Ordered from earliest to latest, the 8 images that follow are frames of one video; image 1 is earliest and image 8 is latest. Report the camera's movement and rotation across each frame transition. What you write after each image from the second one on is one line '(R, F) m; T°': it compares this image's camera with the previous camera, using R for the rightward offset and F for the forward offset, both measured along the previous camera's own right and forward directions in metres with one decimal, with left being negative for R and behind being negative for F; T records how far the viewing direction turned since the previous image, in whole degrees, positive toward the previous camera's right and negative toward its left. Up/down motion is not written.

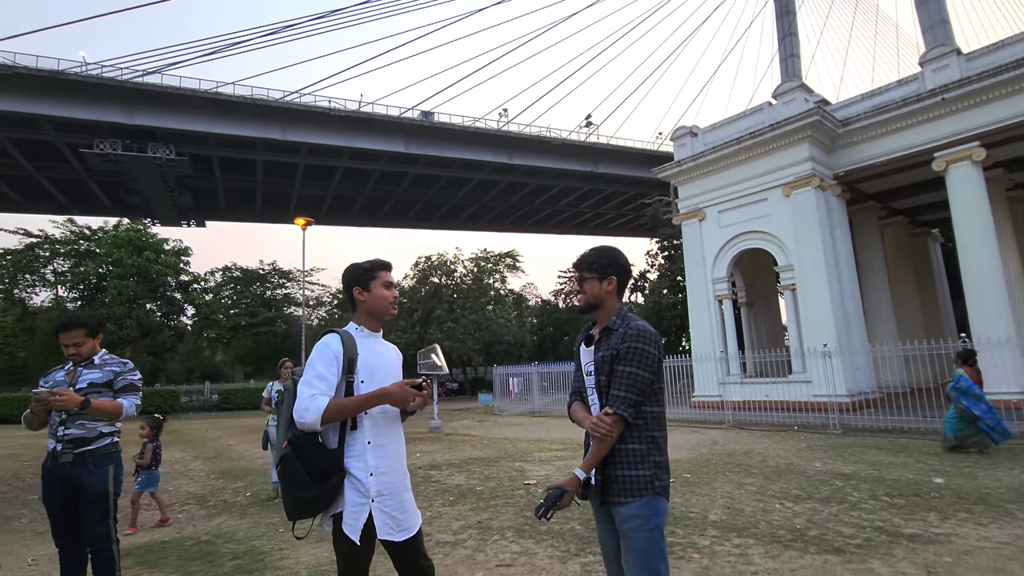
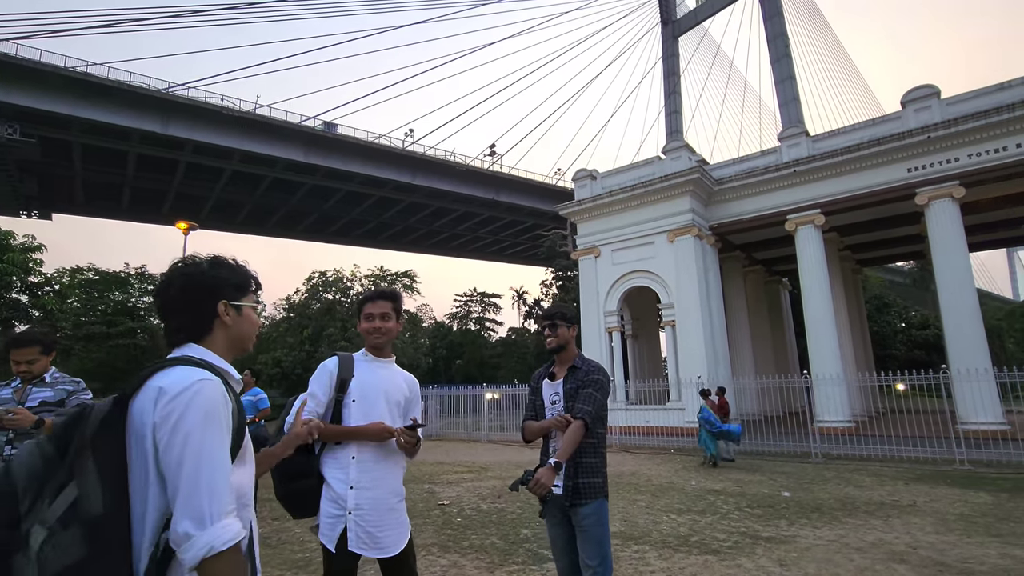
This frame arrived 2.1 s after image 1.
(-0.4, -0.4) m; +11°
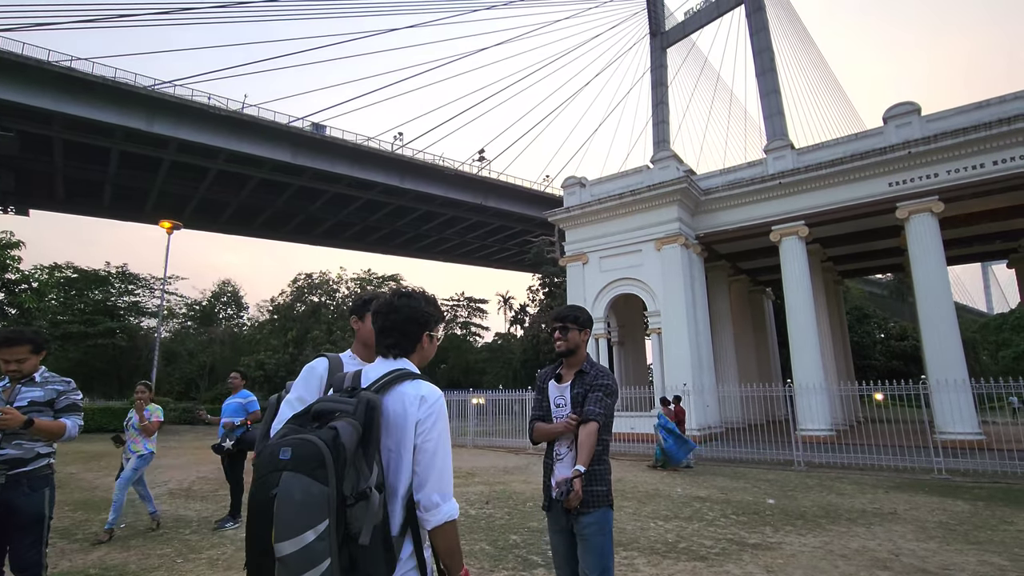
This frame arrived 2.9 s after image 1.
(-0.1, 0.0) m; +2°
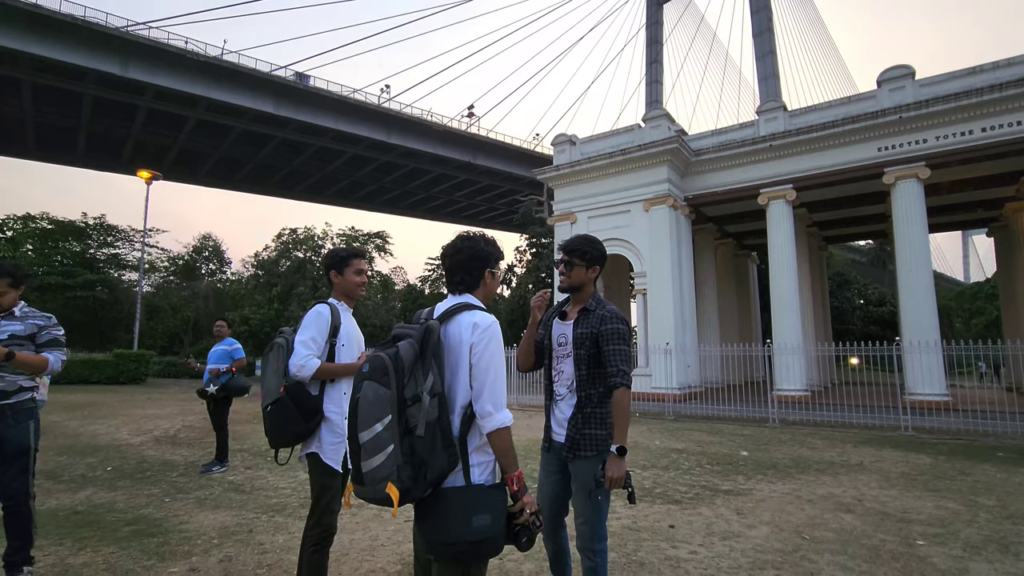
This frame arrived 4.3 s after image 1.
(0.0, 0.0) m; +1°
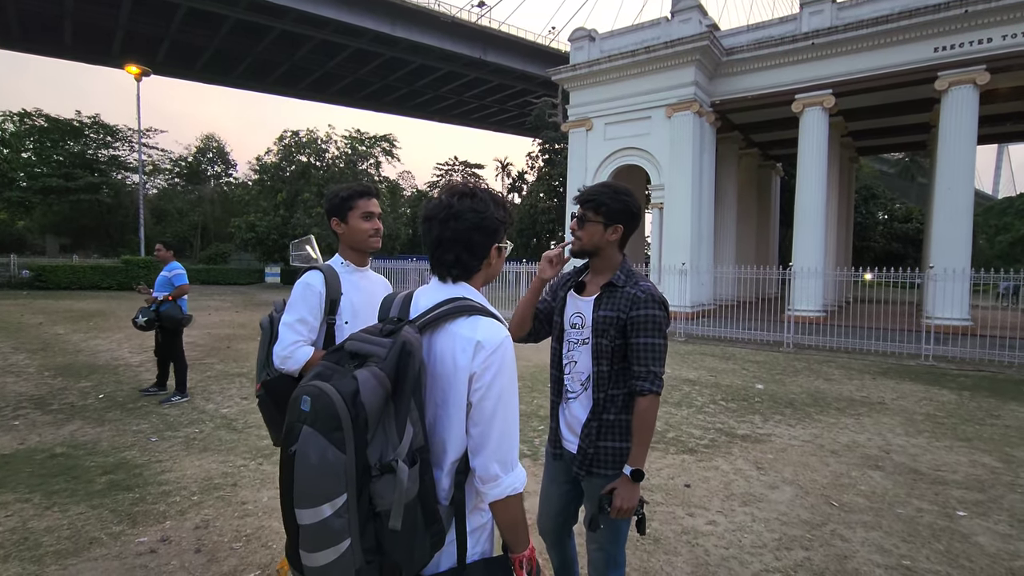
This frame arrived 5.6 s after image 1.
(0.0, +0.6) m; -1°
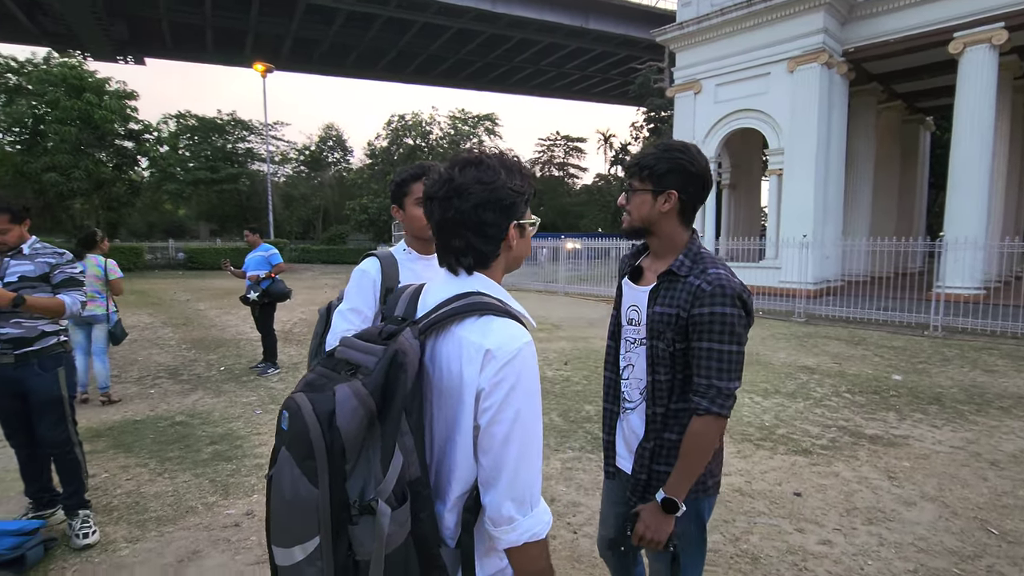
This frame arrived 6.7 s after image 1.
(+0.1, +0.3) m; -11°
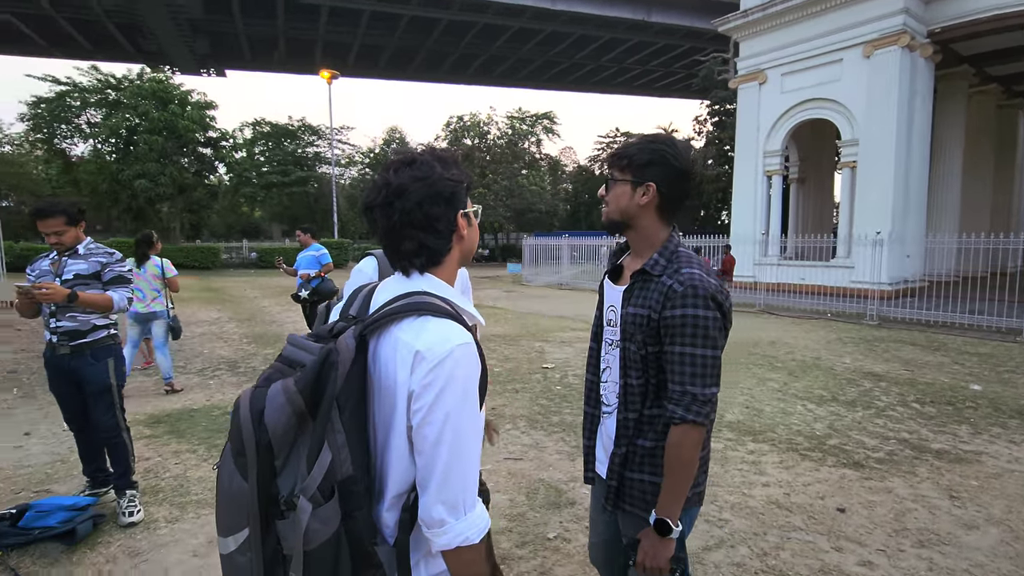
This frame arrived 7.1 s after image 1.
(+0.2, 0.0) m; -6°
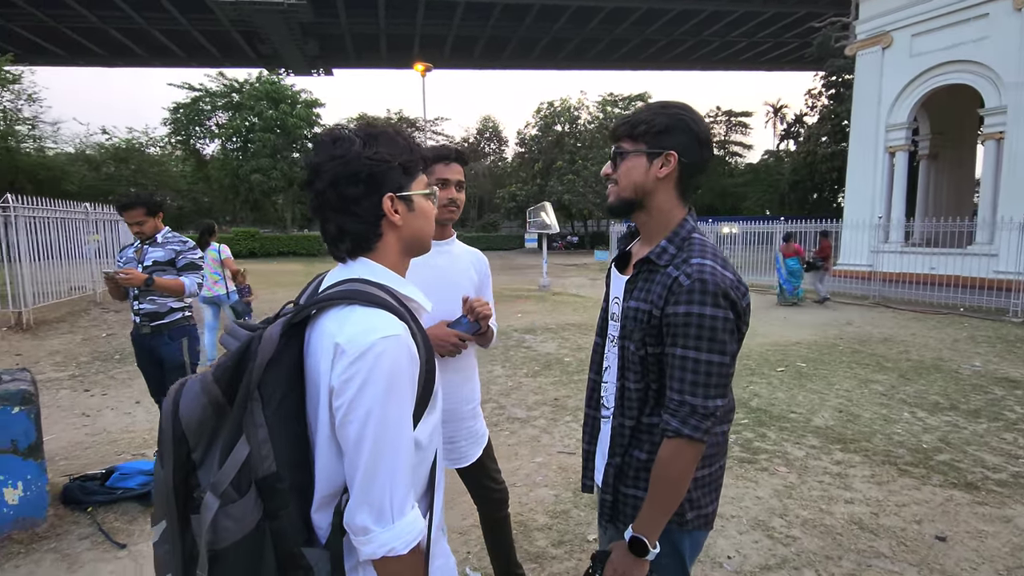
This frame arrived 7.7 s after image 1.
(+0.2, +0.1) m; -10°
